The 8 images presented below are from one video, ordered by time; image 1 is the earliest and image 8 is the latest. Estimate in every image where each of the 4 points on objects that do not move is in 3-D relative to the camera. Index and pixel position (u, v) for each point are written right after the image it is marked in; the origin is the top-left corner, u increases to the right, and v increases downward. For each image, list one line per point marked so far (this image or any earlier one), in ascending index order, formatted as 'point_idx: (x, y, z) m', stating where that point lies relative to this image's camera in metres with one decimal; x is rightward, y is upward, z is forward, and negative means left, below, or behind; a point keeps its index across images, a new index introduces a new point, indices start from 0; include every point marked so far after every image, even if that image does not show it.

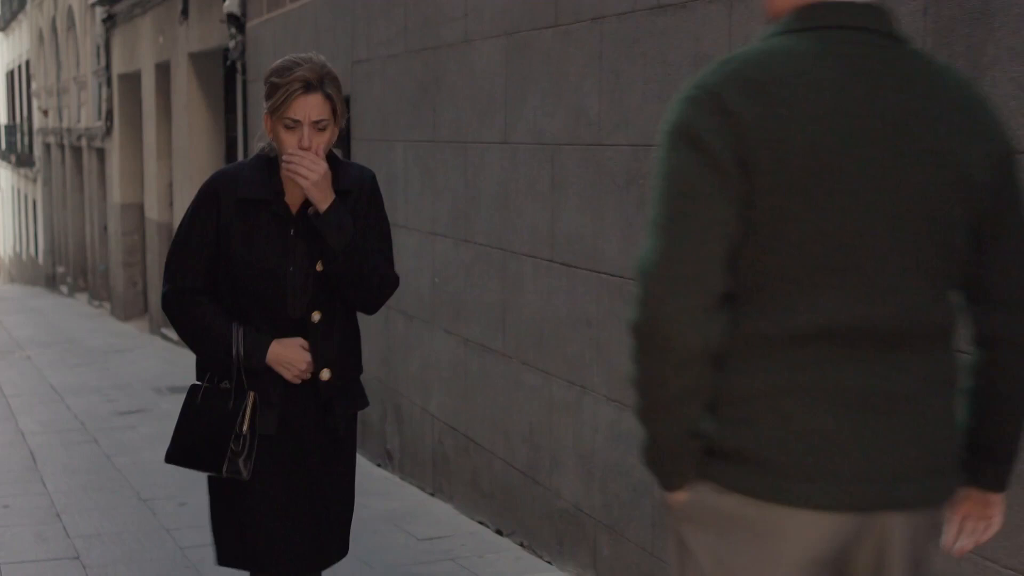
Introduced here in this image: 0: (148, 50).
0: (-4.0, +2.6, +17.3) m
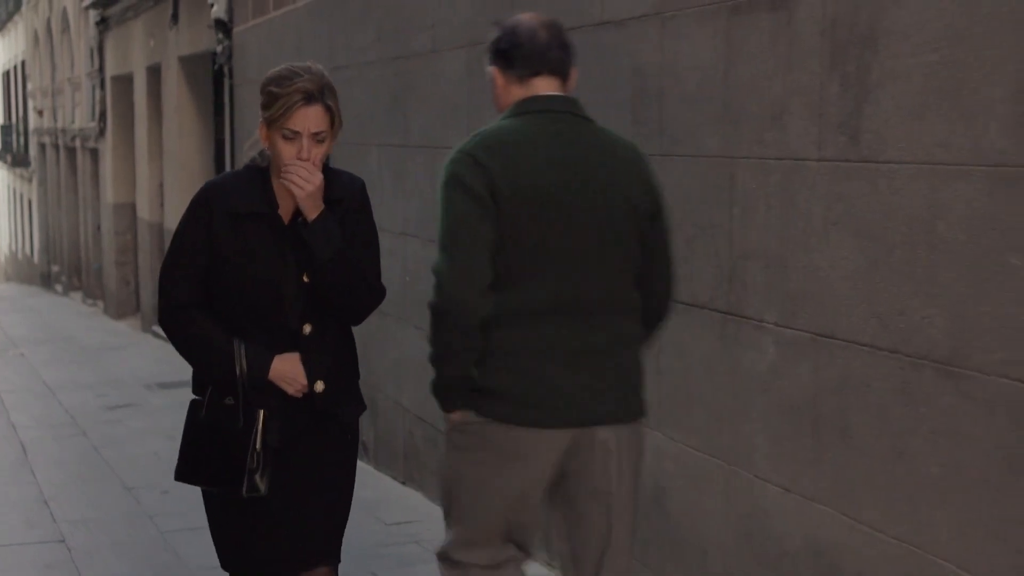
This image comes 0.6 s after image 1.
0: (-4.1, +2.6, +17.7) m
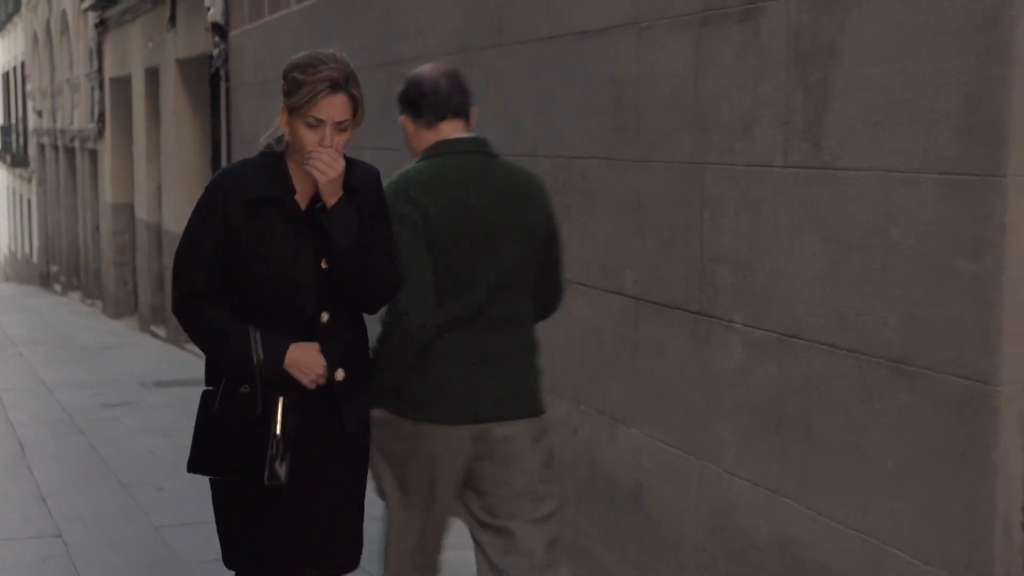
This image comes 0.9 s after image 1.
0: (-4.2, +2.6, +17.8) m
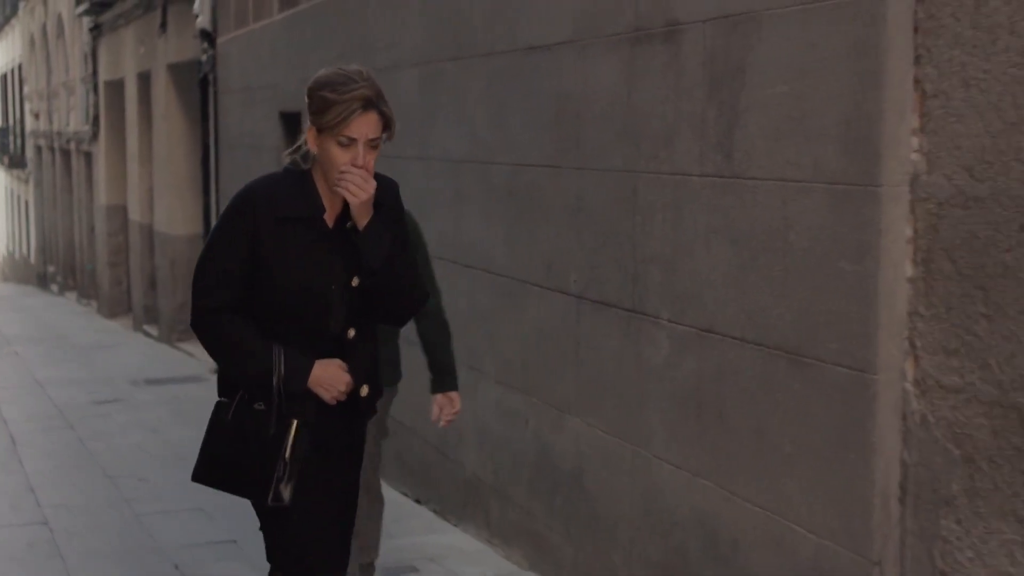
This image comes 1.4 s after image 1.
0: (-4.3, +2.6, +18.1) m
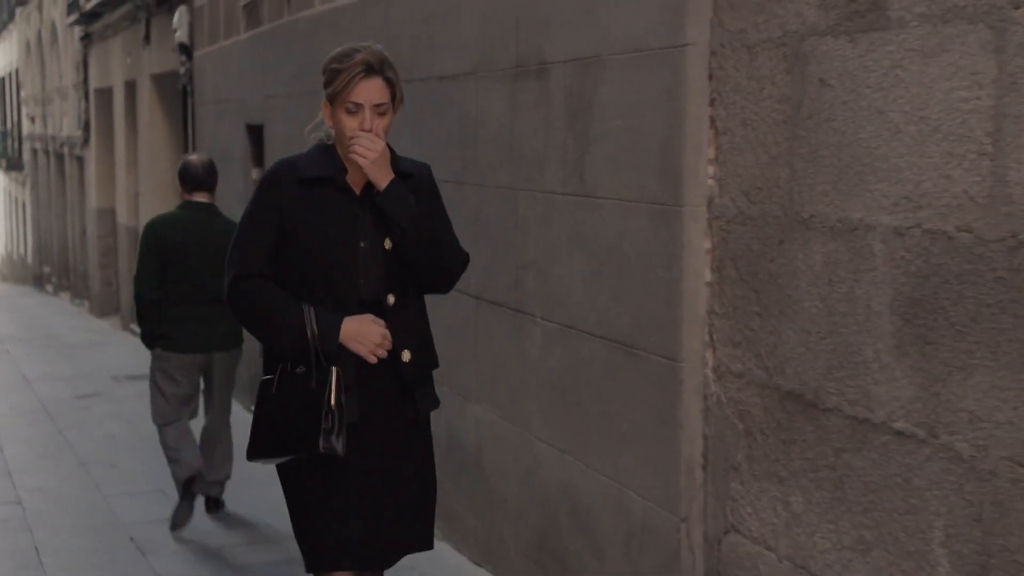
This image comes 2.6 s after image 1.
0: (-4.7, +2.6, +18.8) m
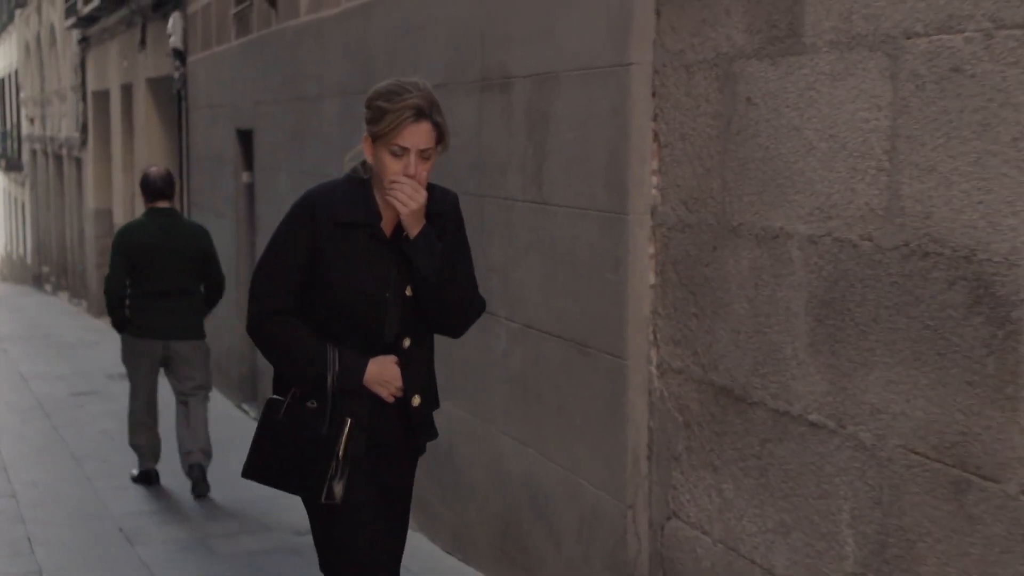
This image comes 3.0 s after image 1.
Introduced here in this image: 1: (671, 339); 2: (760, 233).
0: (-4.8, +2.6, +19.1) m
1: (+0.4, -0.1, +4.2) m
2: (+0.6, +0.1, +3.7) m
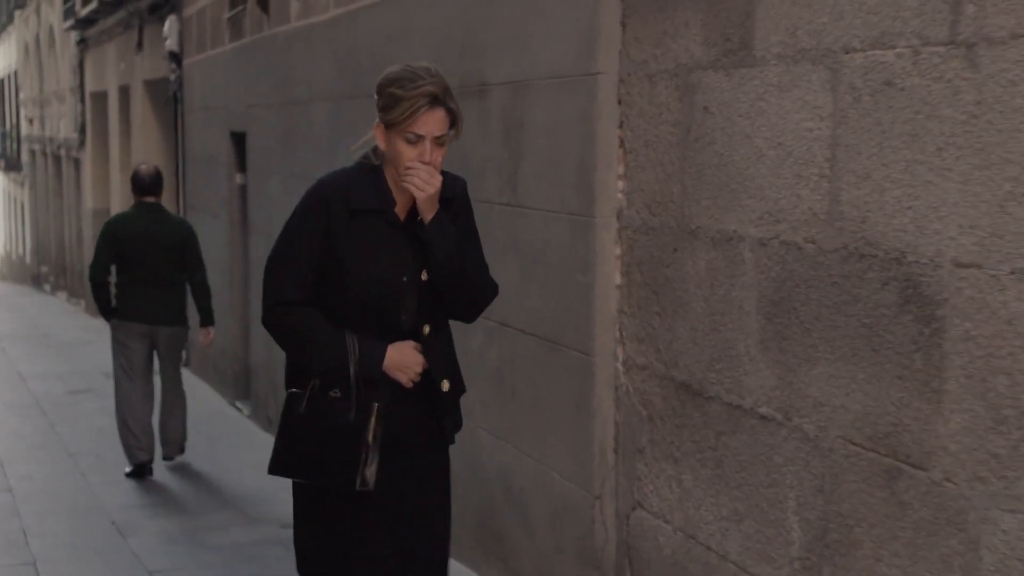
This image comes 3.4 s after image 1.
0: (-4.8, +2.6, +19.3) m
1: (+0.3, -0.1, +4.4) m
2: (+0.5, +0.1, +3.8) m
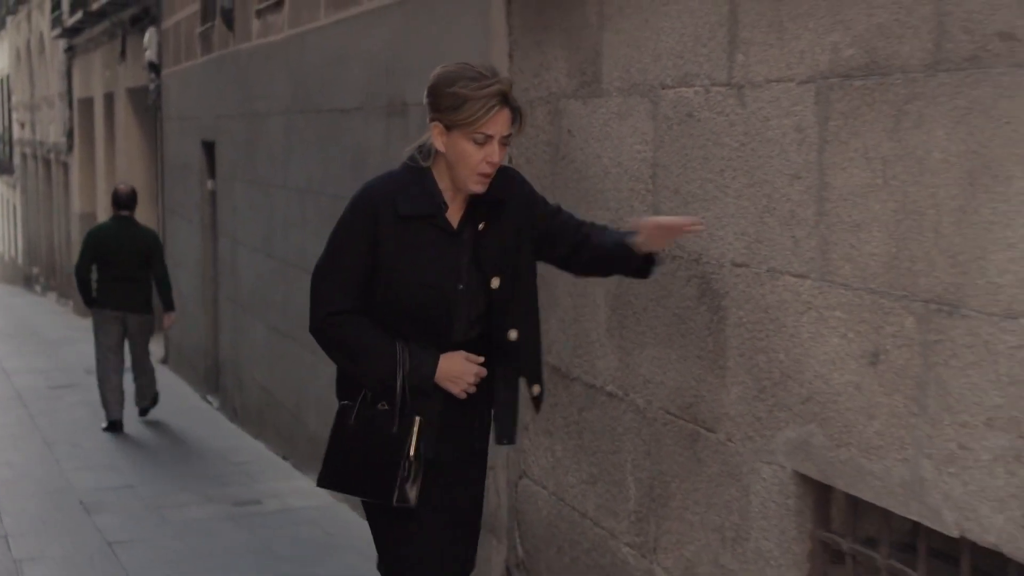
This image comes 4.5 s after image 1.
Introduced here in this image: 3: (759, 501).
0: (-5.2, +2.6, +20.0) m
1: (0.0, -0.1, +5.0) m
2: (+0.2, +0.1, +4.5) m
3: (+0.5, -0.5, +3.4) m
